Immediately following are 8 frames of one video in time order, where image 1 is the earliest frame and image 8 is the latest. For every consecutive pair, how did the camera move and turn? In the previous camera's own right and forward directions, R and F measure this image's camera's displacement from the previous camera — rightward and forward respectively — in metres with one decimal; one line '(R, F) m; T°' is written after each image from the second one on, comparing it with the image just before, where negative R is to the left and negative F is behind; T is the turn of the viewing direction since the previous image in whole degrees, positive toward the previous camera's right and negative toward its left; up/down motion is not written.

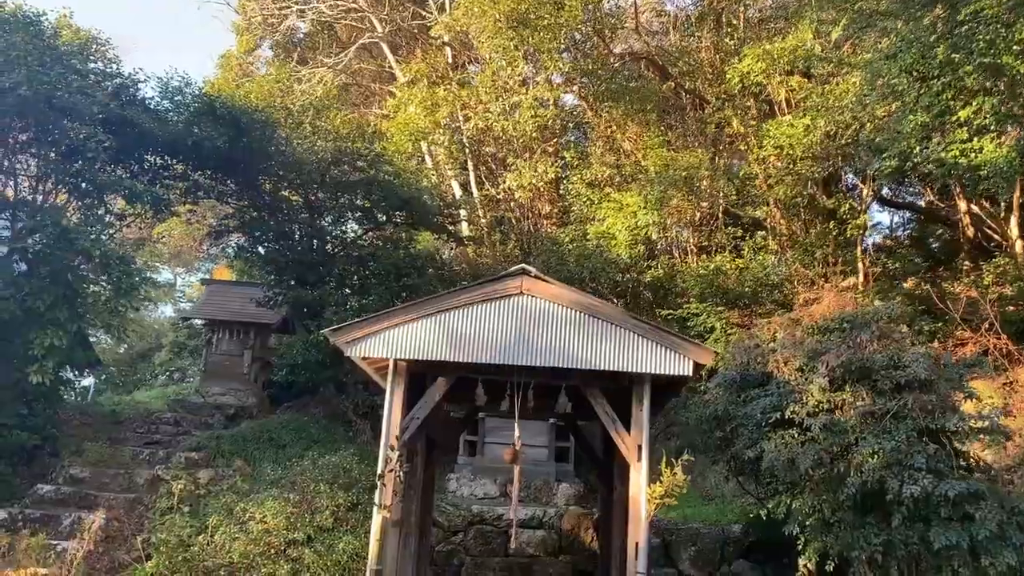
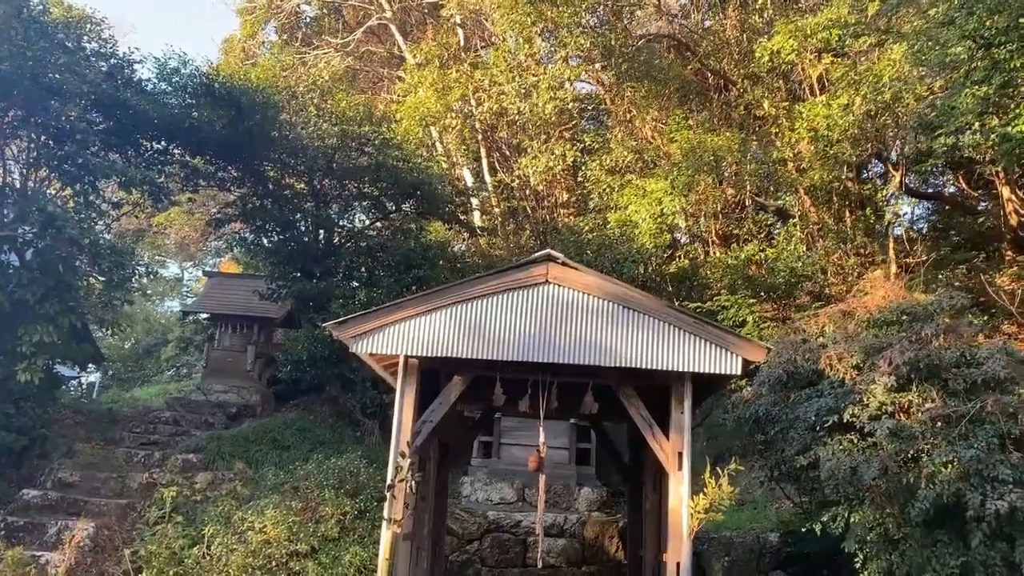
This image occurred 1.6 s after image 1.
(-0.1, +0.7) m; -1°
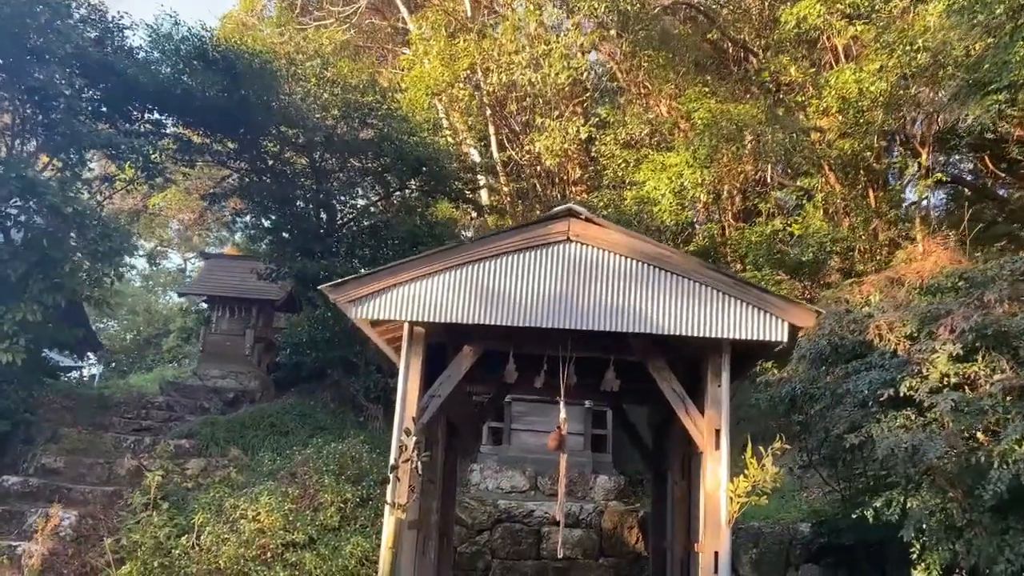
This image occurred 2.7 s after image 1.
(-0.1, +0.6) m; 0°
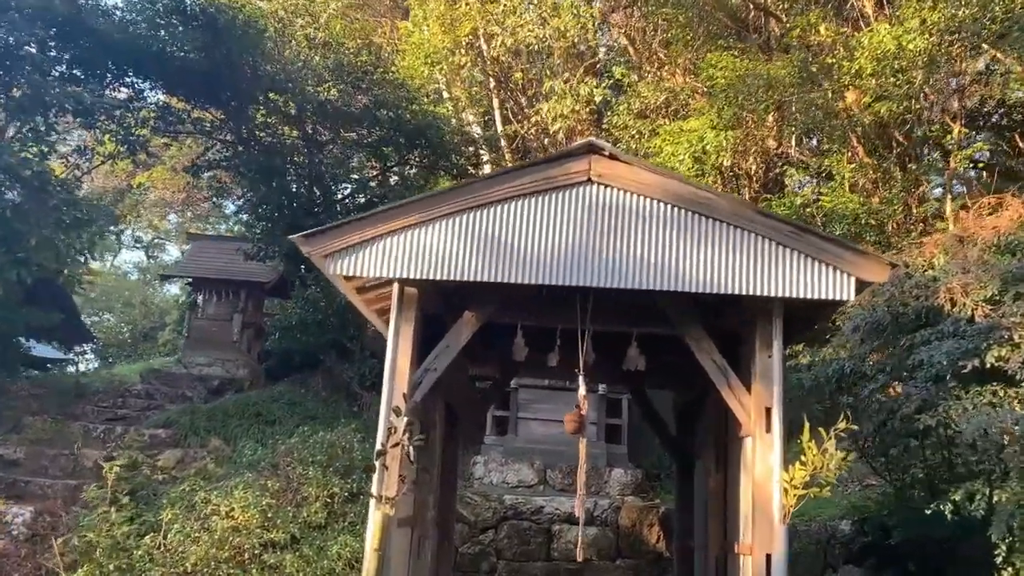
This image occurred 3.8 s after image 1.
(0.0, +0.9) m; 0°
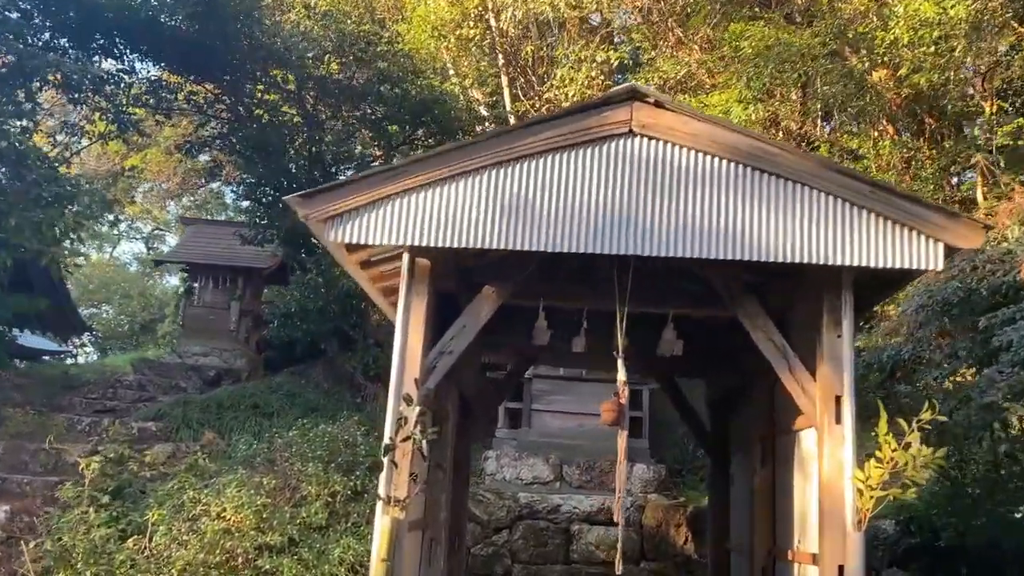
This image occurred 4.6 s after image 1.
(-0.1, +0.6) m; 0°
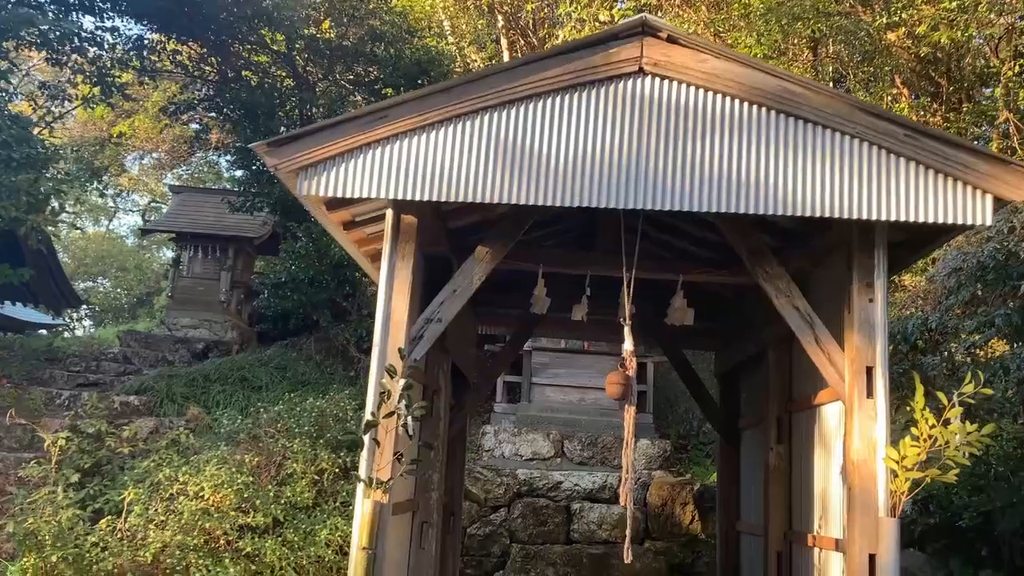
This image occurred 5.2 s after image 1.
(0.0, +0.4) m; 0°
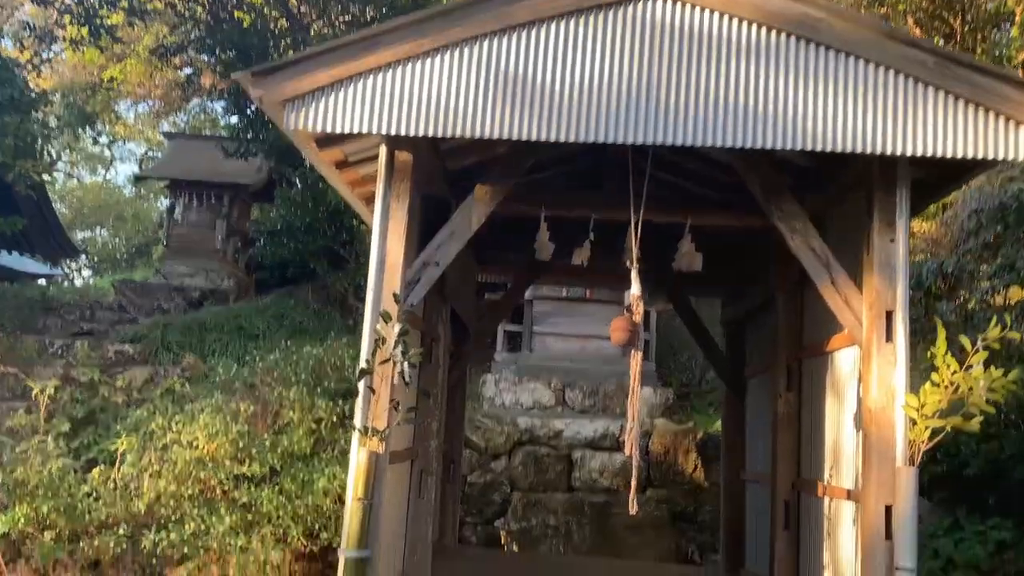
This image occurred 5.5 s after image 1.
(0.0, +0.2) m; 0°
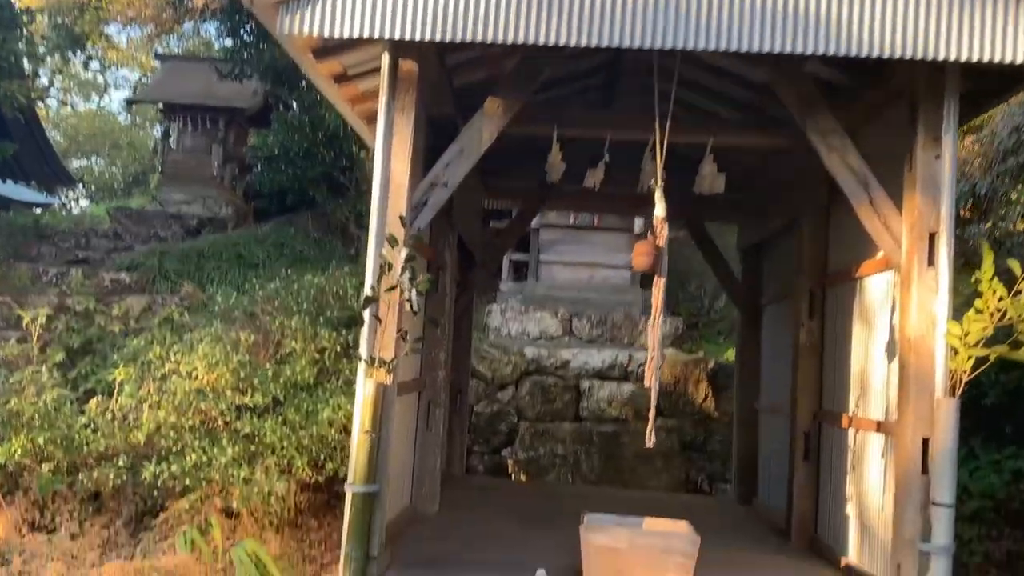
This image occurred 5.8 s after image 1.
(-0.1, +0.2) m; 0°
